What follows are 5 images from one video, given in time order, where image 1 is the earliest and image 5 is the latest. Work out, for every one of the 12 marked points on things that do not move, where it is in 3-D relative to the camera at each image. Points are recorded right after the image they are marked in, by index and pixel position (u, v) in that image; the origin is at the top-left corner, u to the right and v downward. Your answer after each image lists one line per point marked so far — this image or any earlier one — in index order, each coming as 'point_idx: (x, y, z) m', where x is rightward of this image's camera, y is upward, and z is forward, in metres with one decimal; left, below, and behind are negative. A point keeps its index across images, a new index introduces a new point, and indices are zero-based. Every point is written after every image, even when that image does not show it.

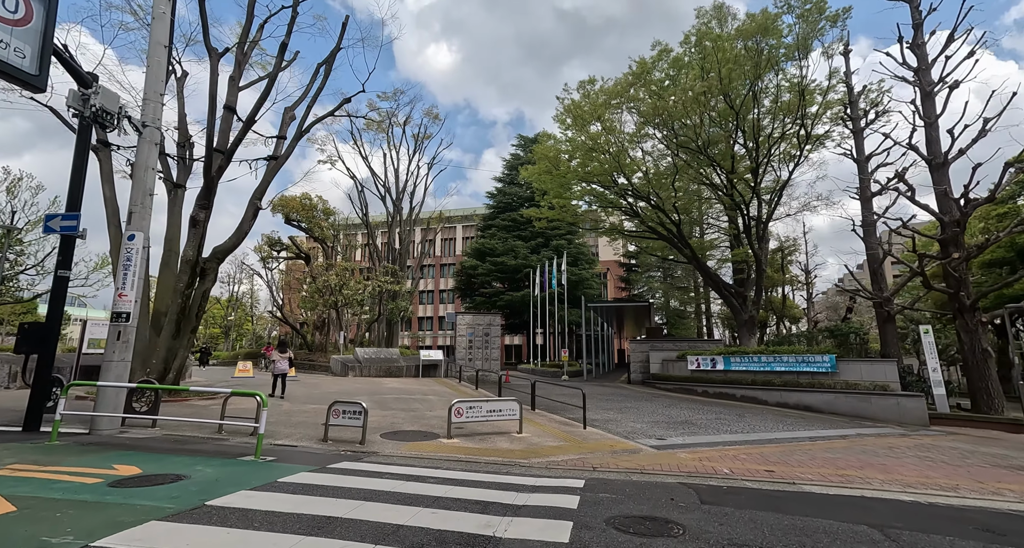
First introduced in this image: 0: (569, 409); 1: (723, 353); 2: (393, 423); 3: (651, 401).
0: (+1.2, -2.8, +9.9) m
1: (+7.2, -2.7, +16.2) m
2: (-1.9, -2.4, +7.7) m
3: (+3.7, -3.4, +12.8) m
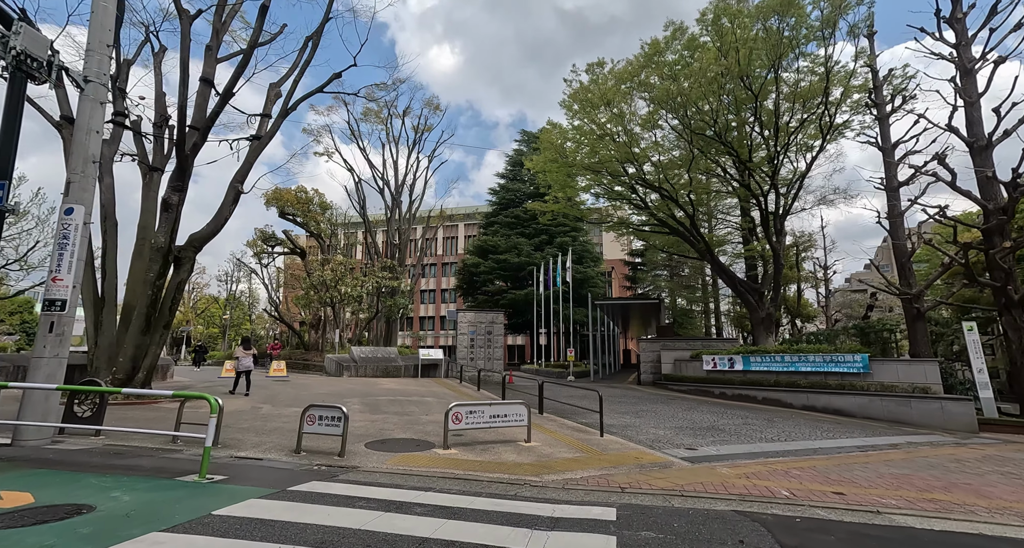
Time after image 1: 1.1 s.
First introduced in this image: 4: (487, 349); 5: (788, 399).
0: (+1.3, -2.6, +8.9) m
1: (+7.3, -2.5, +15.2) m
2: (-1.8, -2.2, +6.7) m
3: (+3.9, -3.2, +11.8) m
4: (-1.0, -3.1, +19.8) m
5: (+7.4, -3.4, +12.9) m
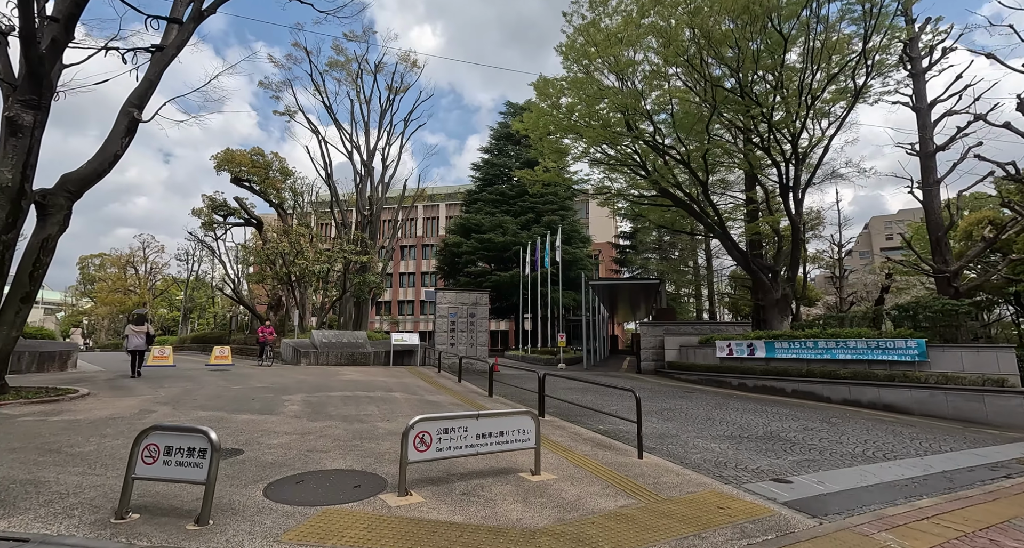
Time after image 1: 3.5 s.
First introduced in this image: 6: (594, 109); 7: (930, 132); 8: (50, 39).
0: (+1.2, -2.0, +6.7) m
1: (+6.9, -1.8, +13.3) m
2: (-1.8, -1.6, +4.4) m
3: (+3.6, -2.6, +9.7) m
4: (-1.6, -2.2, +17.6) m
5: (+7.1, -2.7, +11.0) m
6: (+2.7, +5.5, +16.1) m
7: (+13.2, +4.5, +15.2) m
8: (-6.0, +3.1, +6.3) m
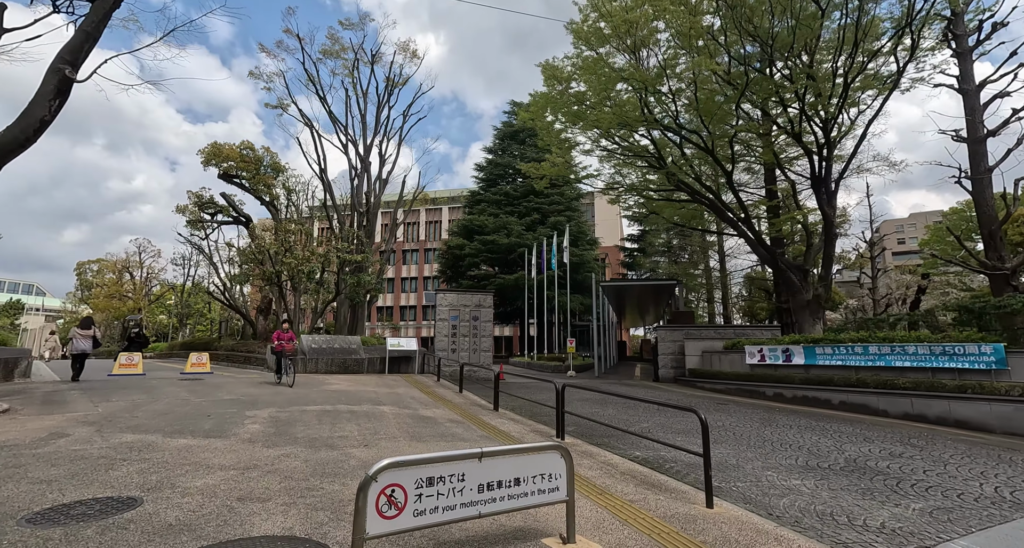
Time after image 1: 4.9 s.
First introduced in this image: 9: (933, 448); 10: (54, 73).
0: (+1.3, -1.9, +5.4) m
1: (+7.1, -1.7, +11.8) m
2: (-1.7, -1.4, +3.0) m
3: (+3.8, -2.4, +8.3) m
4: (-1.3, -2.2, +16.2) m
5: (+7.3, -2.6, +9.6) m
6: (+2.9, +5.6, +14.9) m
7: (+13.4, +4.5, +13.8) m
8: (-5.9, +3.2, +5.1) m
9: (+5.3, -2.2, +6.0) m
10: (-5.8, +2.5, +6.1) m
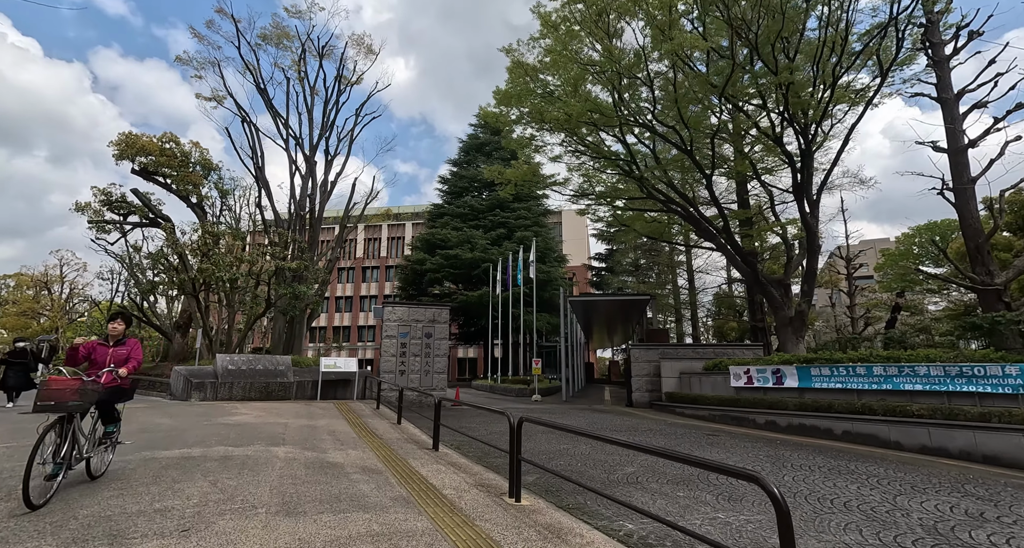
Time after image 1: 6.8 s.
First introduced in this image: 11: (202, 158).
0: (+0.8, -1.8, +3.6) m
1: (+6.1, -1.9, +10.5) m
2: (-2.1, -1.2, +1.1) m
3: (+3.0, -2.5, +6.7) m
4: (-2.6, -2.5, +14.2) m
5: (+6.5, -2.7, +8.2) m
6: (+1.8, +5.2, +13.5) m
7: (+12.3, +4.1, +13.1) m
8: (-6.4, +3.4, +3.1) m
9: (+4.7, -2.1, +4.5) m
10: (-6.3, +2.7, +4.1) m
11: (-11.6, +4.3, +18.0) m
